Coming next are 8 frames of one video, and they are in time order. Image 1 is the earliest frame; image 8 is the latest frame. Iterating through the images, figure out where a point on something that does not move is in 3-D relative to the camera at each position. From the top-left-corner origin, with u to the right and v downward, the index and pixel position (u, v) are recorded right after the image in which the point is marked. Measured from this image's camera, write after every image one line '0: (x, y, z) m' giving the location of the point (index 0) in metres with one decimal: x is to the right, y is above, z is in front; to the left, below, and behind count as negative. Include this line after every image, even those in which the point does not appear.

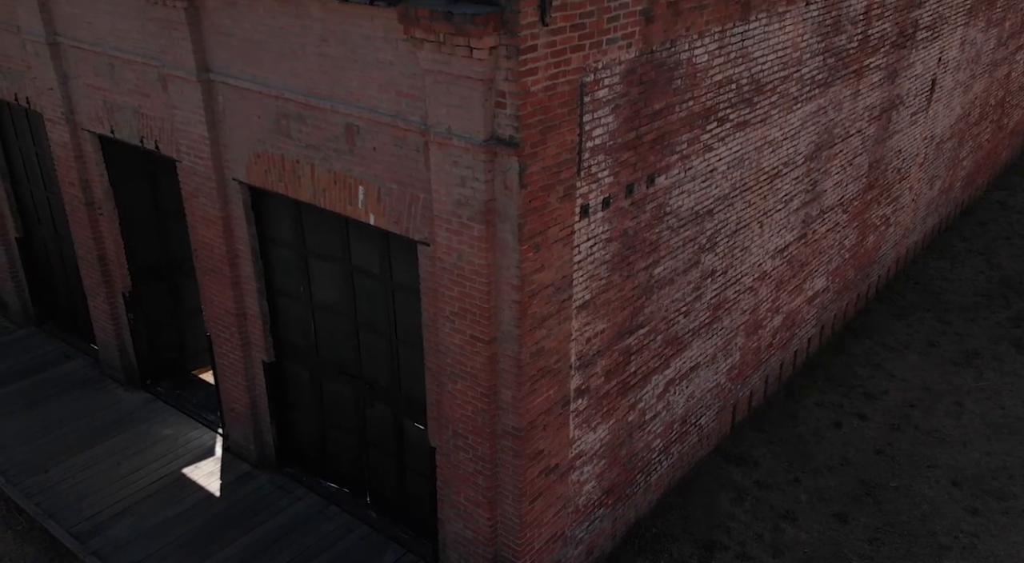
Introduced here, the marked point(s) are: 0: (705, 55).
0: (+1.0, +1.2, +4.9) m
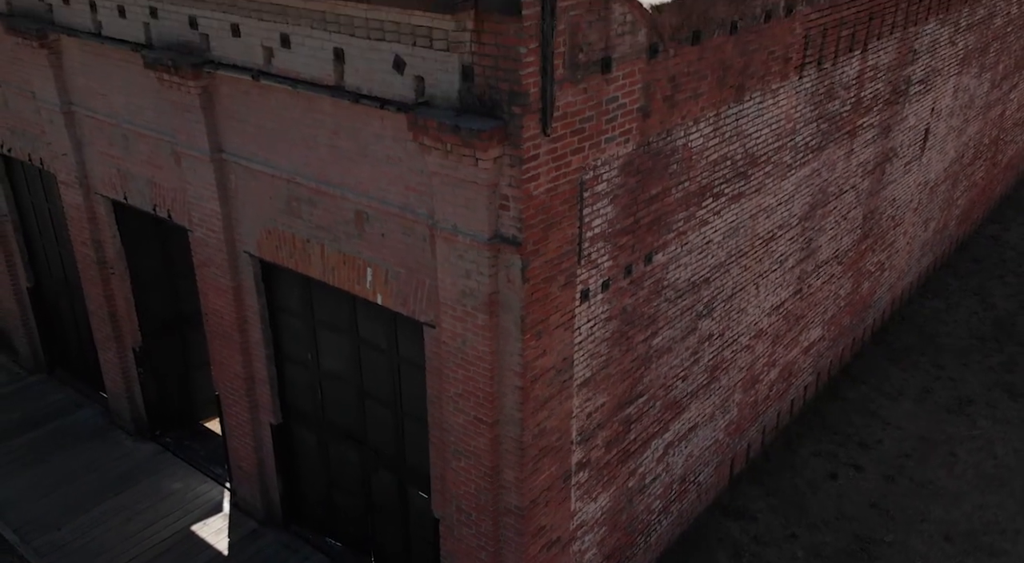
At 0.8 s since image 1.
0: (+1.0, +0.8, +5.0) m
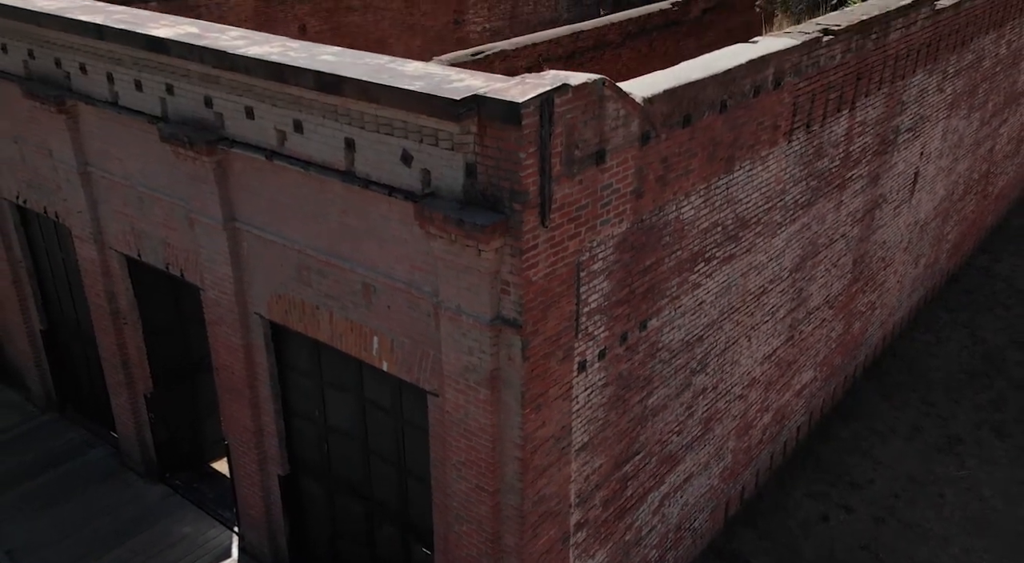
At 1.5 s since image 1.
0: (+1.0, +0.4, +5.3) m
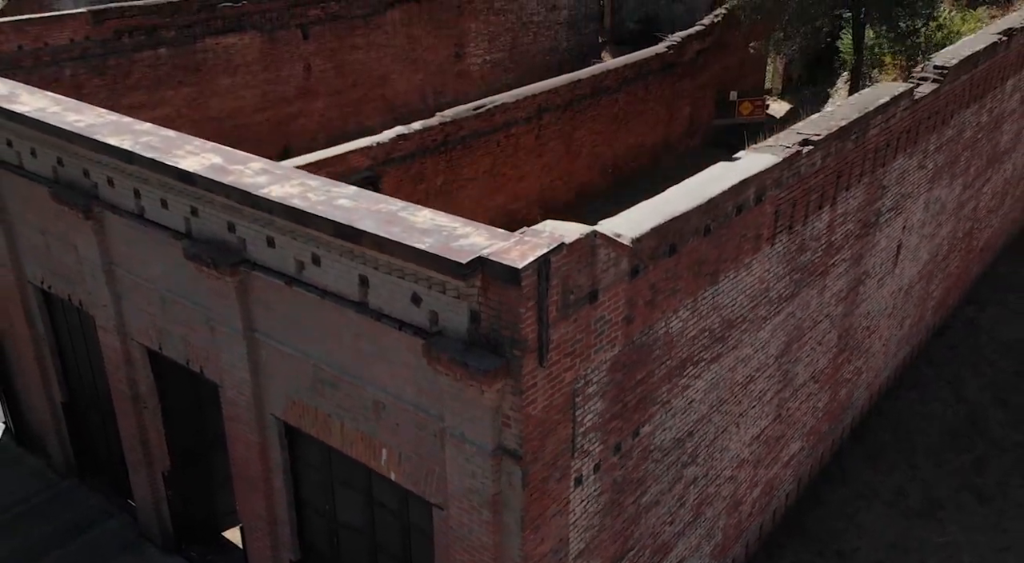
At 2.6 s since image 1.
0: (+1.0, -0.3, +5.7) m
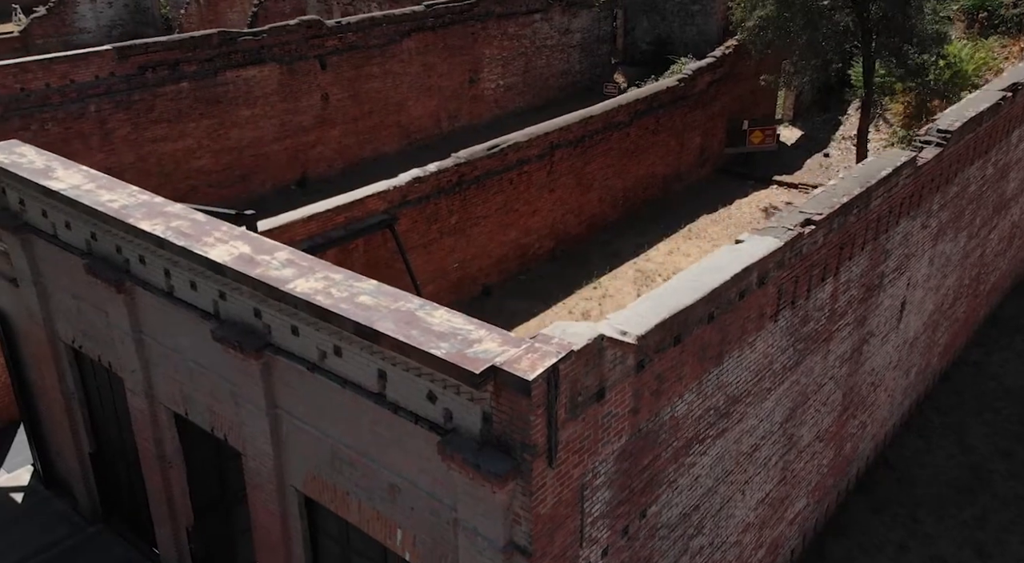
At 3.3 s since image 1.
0: (+1.1, -0.8, +5.9) m
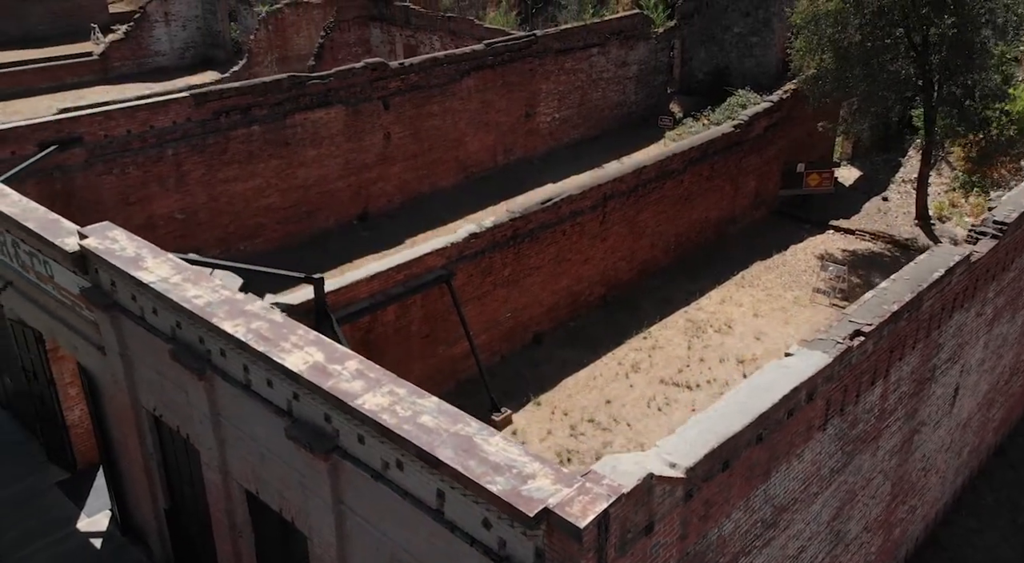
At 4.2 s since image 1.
0: (+1.4, -1.5, +6.0) m
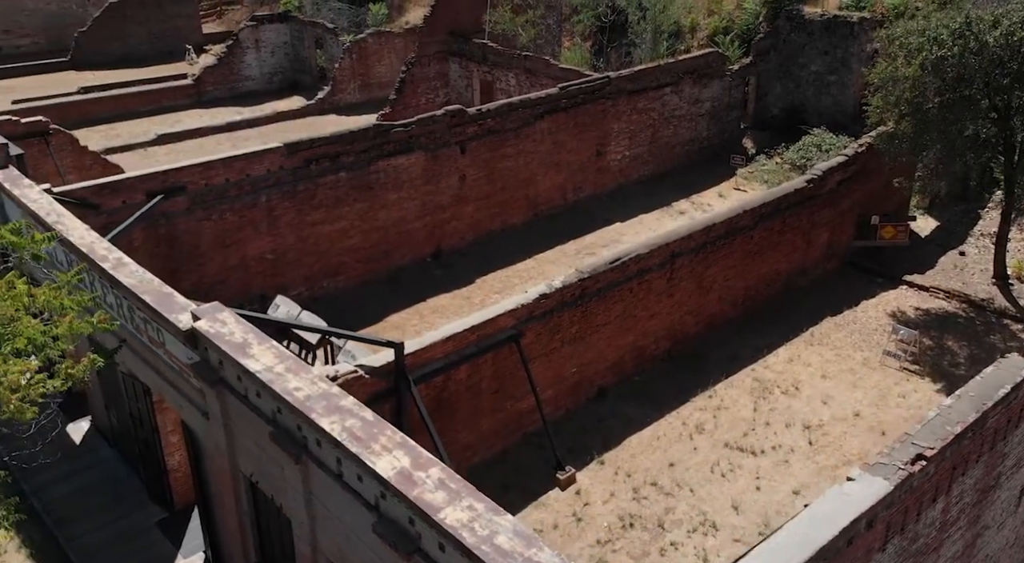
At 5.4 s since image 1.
0: (+1.8, -2.4, +6.3) m
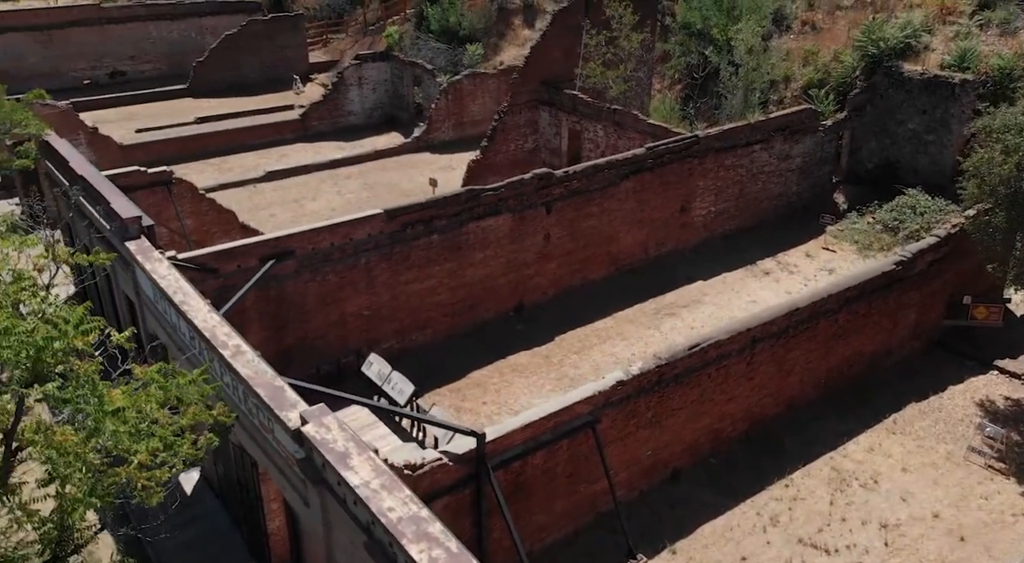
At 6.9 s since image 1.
0: (+2.3, -3.8, +6.6) m
